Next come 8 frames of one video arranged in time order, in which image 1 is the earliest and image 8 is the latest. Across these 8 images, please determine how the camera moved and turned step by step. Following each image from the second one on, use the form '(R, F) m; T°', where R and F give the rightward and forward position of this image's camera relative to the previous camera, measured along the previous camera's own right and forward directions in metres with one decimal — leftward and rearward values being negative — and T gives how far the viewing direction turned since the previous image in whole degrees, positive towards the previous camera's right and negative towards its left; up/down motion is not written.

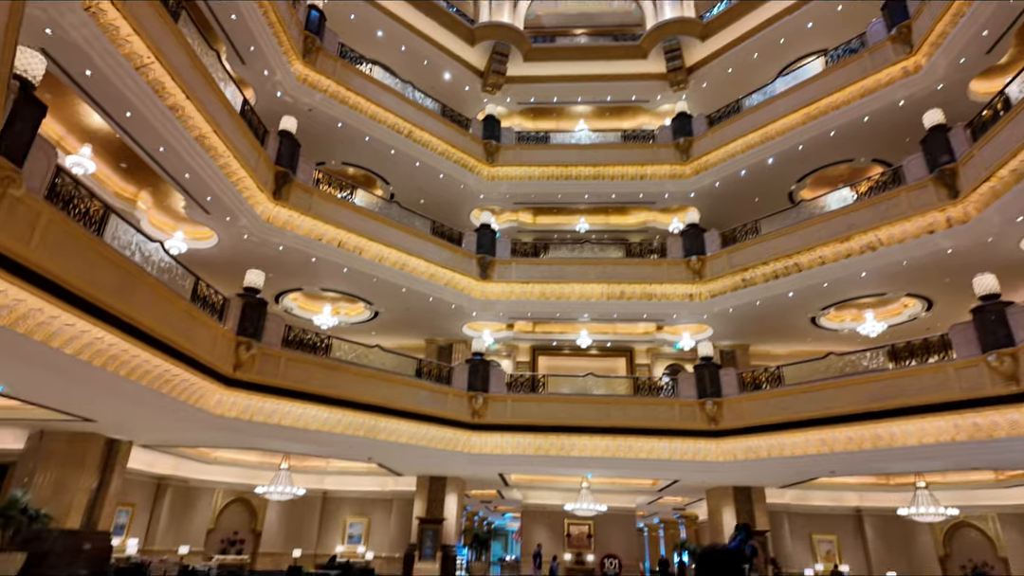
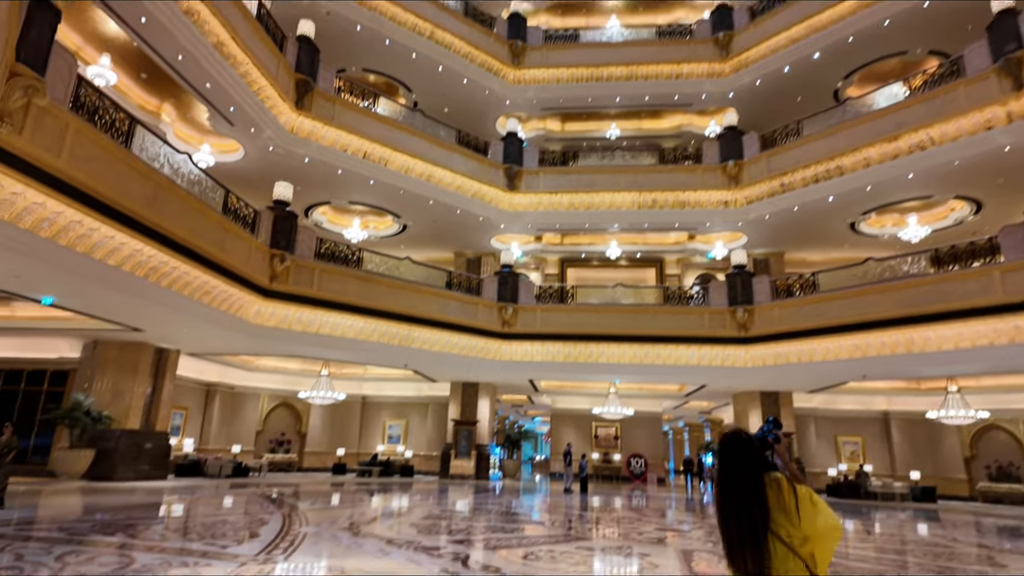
(0.0, +0.1) m; -3°
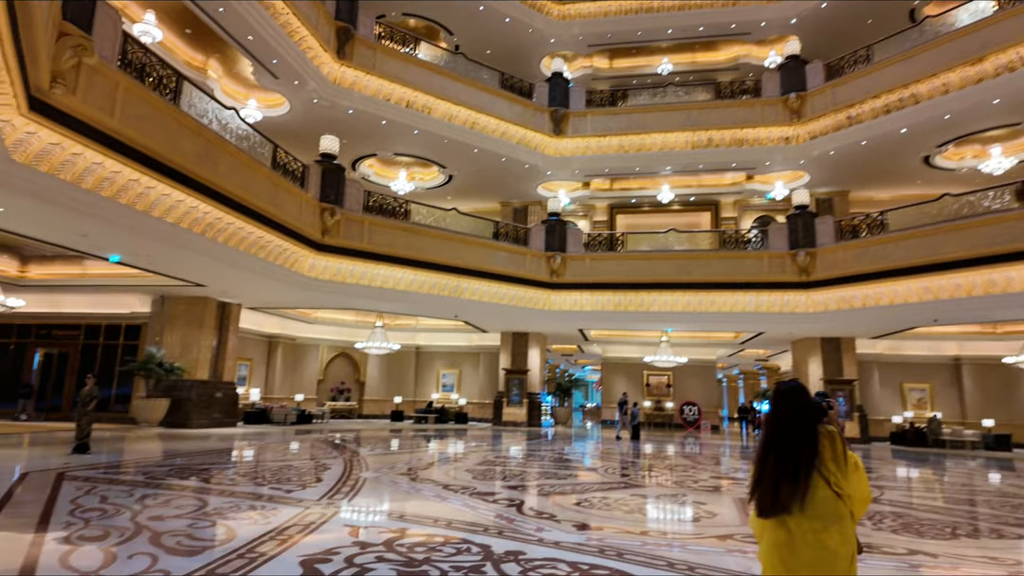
(0.0, +0.2) m; -5°
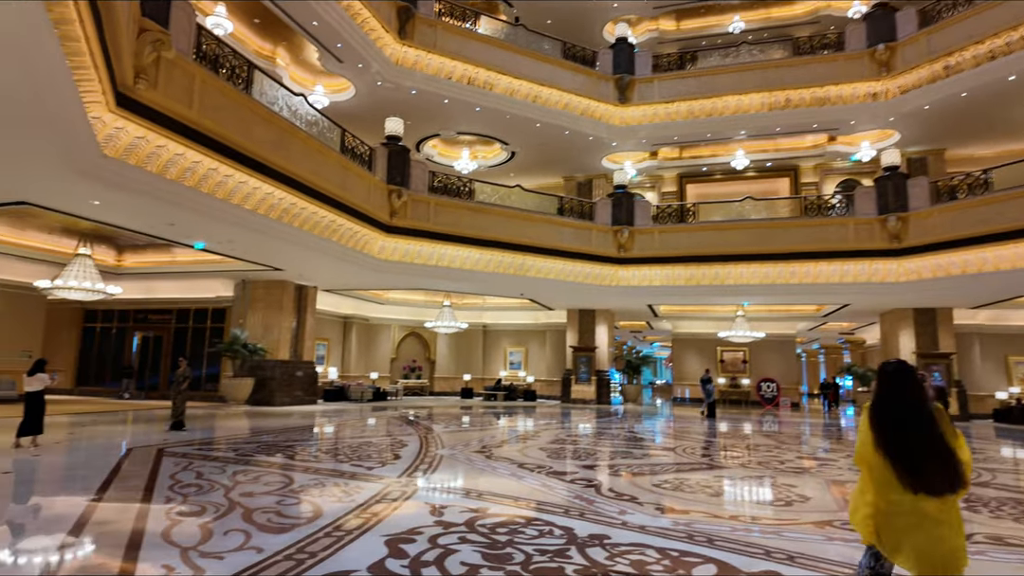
(-0.1, +0.1) m; -6°
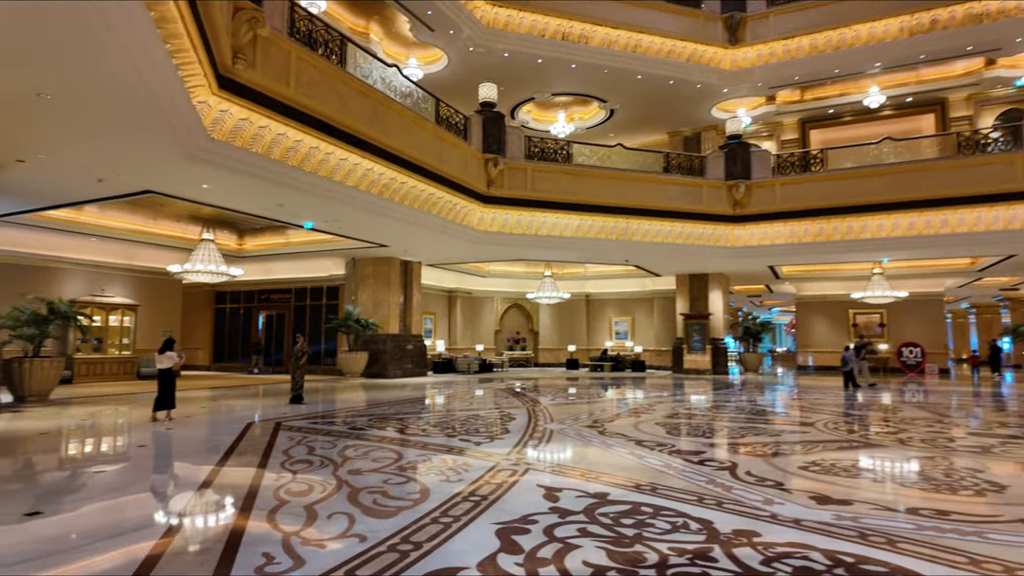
(-0.1, +0.4) m; -10°
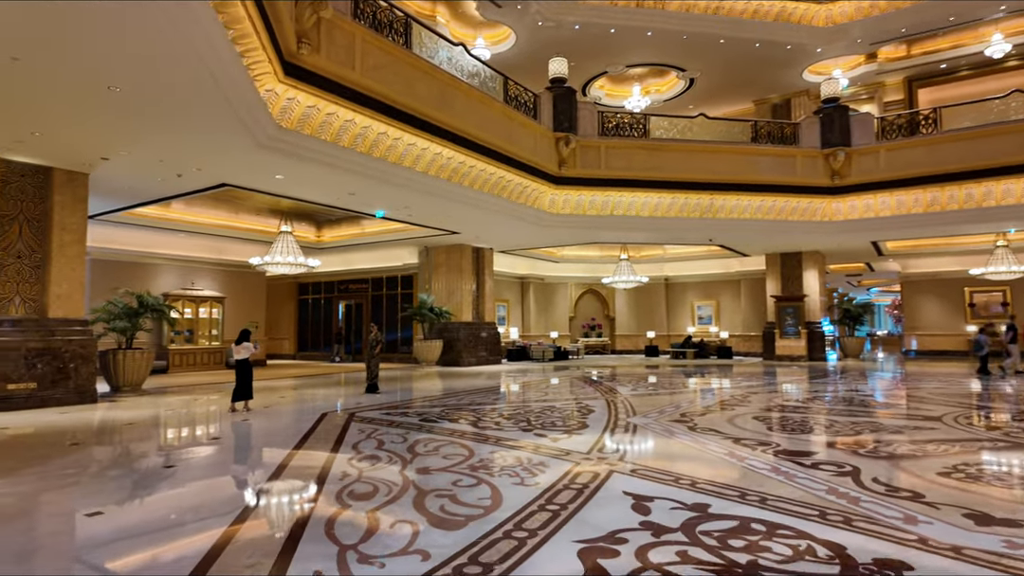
(0.0, +0.4) m; -7°
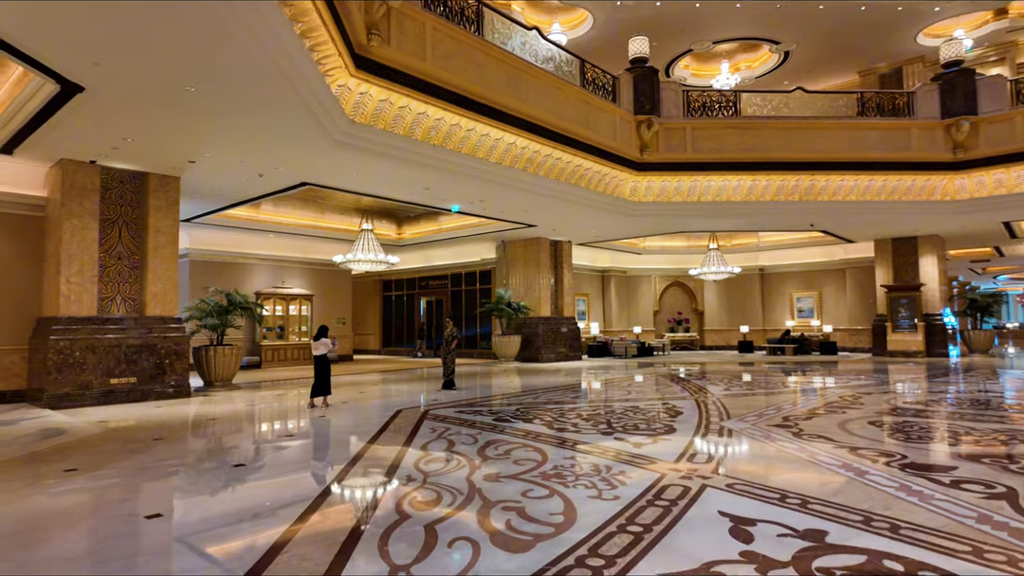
(0.0, +0.3) m; -8°
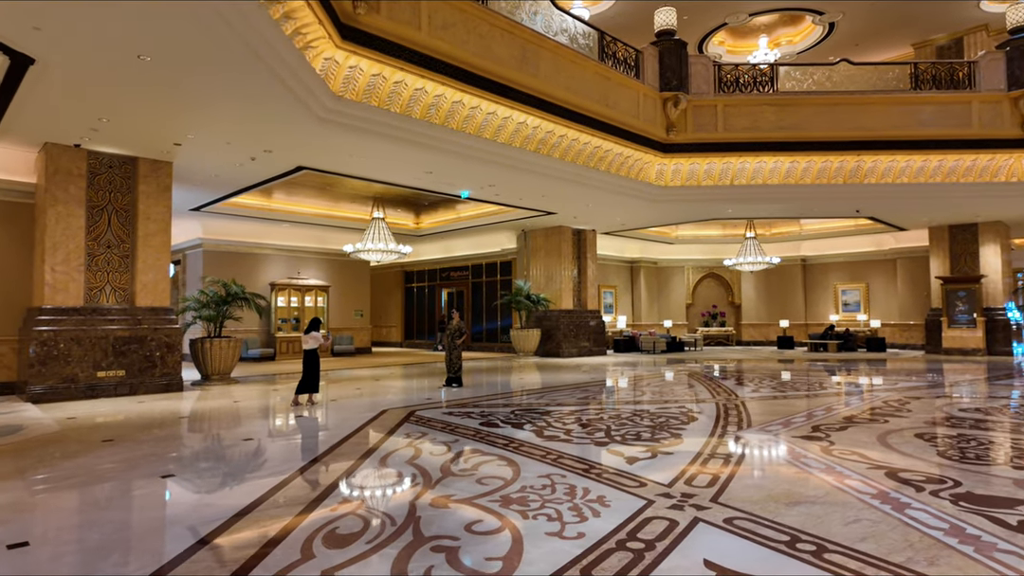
(+0.4, +0.6) m; -4°
